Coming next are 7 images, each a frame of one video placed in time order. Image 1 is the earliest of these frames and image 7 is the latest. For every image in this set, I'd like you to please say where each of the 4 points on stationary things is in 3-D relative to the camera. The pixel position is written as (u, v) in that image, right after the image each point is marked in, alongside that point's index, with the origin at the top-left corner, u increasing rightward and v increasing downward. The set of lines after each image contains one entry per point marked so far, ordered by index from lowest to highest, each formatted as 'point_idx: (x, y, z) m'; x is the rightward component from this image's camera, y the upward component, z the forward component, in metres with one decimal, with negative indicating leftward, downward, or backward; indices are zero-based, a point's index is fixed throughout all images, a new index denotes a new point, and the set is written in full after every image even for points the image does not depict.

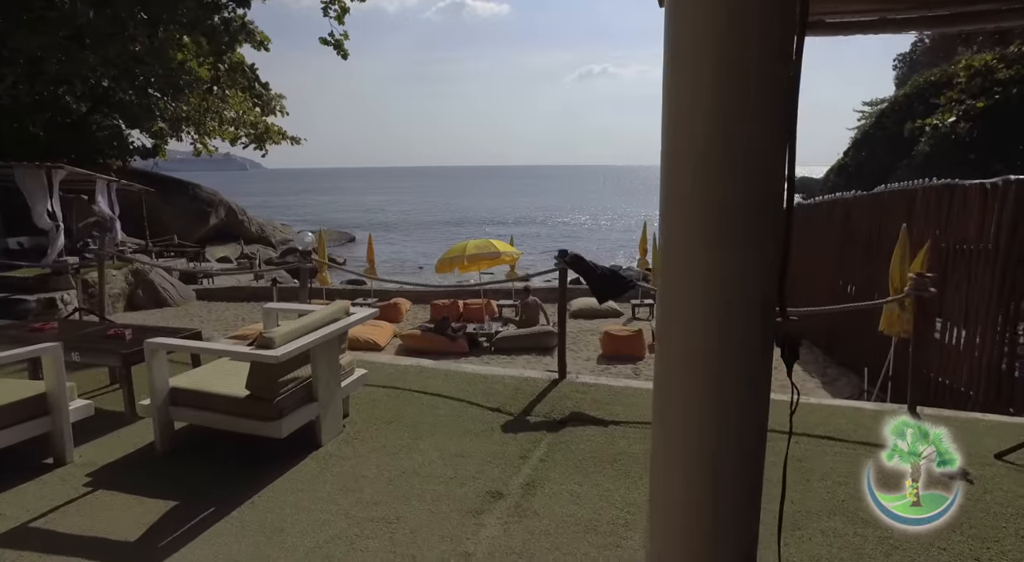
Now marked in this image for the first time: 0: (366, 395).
0: (-0.8, -0.6, +3.3) m
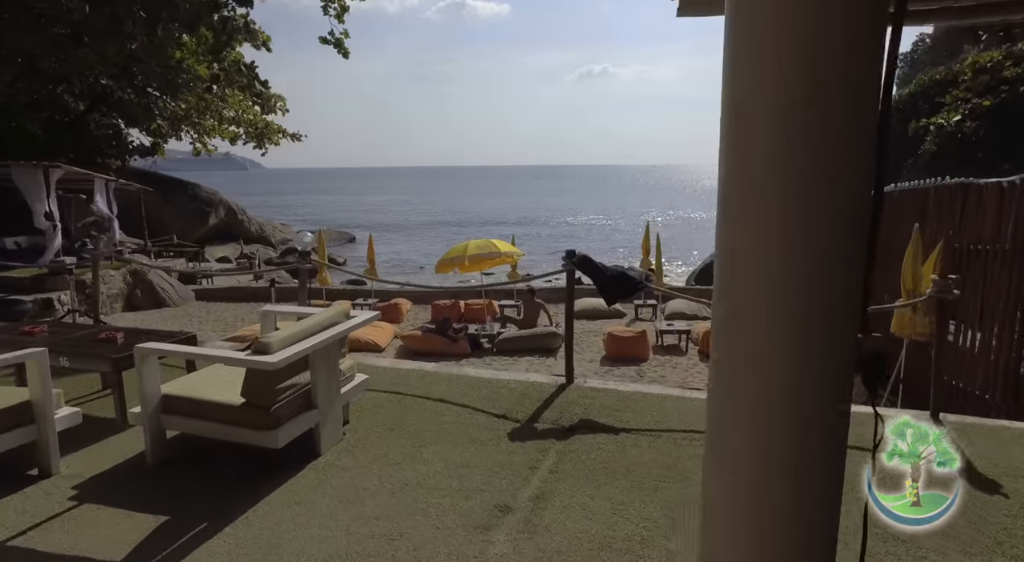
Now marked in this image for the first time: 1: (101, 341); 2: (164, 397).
0: (-0.8, -0.6, +3.2) m
1: (-2.0, -0.3, +3.0) m
2: (-1.4, -0.5, +2.4) m
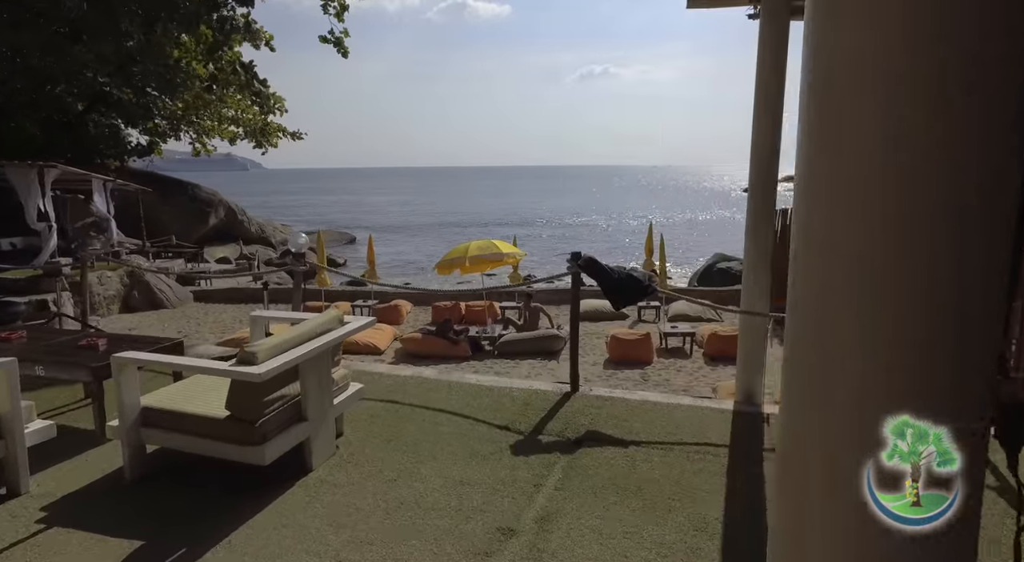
0: (-0.8, -0.7, +3.0) m
1: (-2.0, -0.3, +2.8) m
2: (-1.4, -0.5, +2.3) m
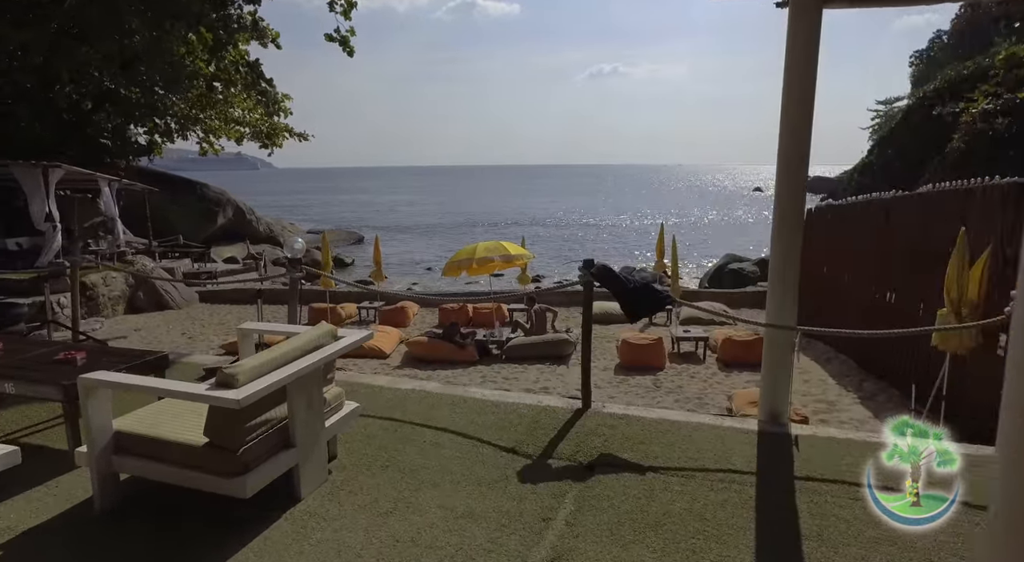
0: (-0.7, -0.7, +2.8) m
1: (-2.0, -0.4, +2.6) m
2: (-1.4, -0.5, +2.1) m
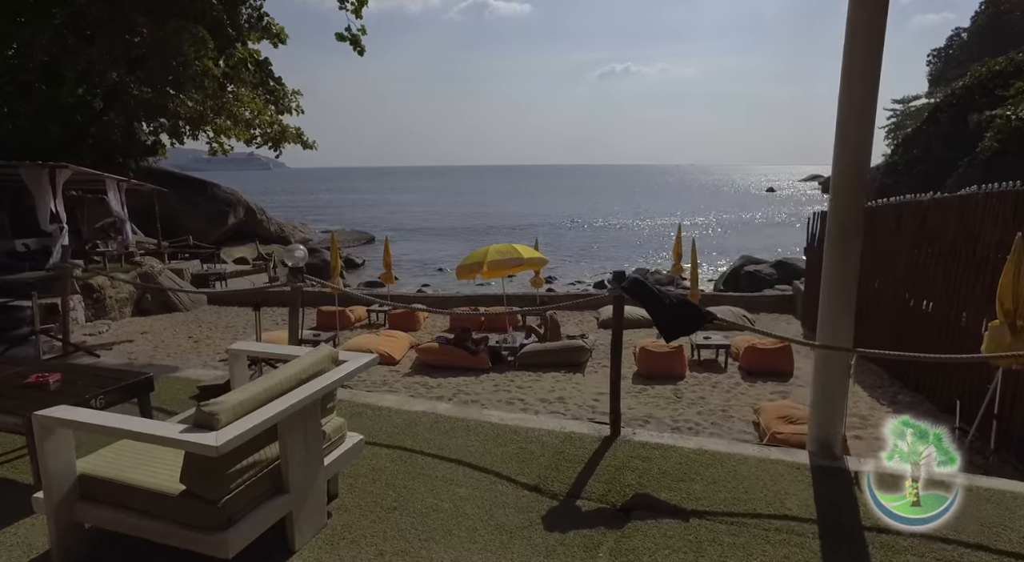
0: (-0.6, -0.8, +2.5) m
1: (-1.9, -0.4, +2.3) m
2: (-1.3, -0.6, +1.8) m
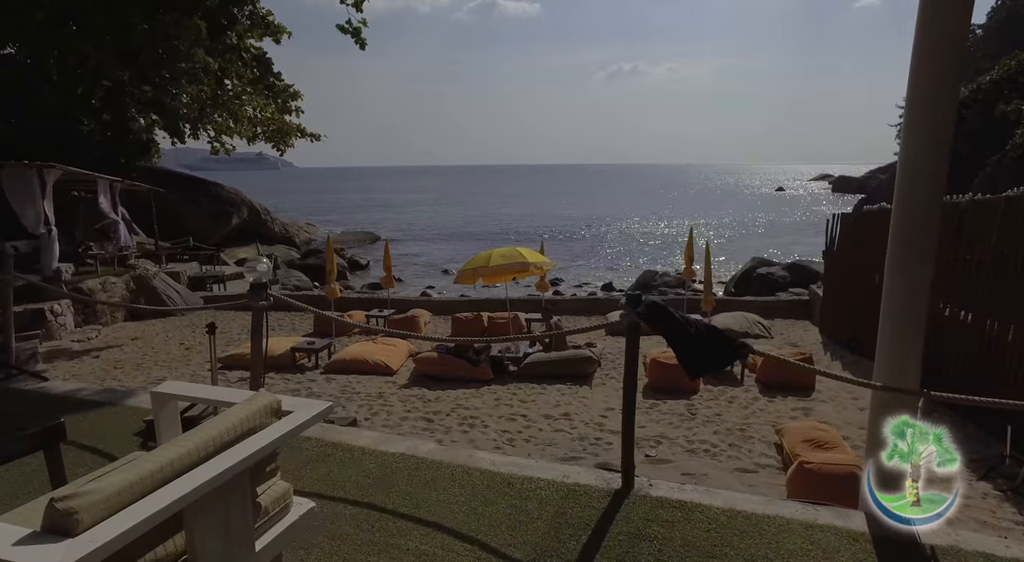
0: (-0.7, -0.9, +2.1) m
1: (-1.9, -0.5, +1.9) m
2: (-1.3, -0.7, +1.3) m
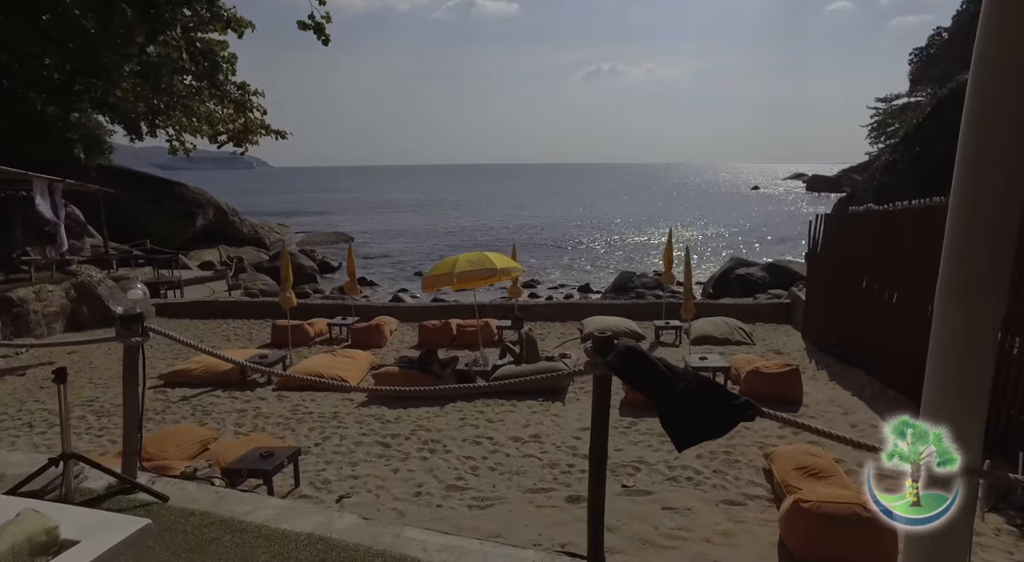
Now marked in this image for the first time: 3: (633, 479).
0: (-0.9, -1.0, +1.4) m
1: (-2.1, -0.6, +1.2) m
2: (-1.5, -0.8, +0.7) m
3: (+1.1, -1.7, +5.1) m
